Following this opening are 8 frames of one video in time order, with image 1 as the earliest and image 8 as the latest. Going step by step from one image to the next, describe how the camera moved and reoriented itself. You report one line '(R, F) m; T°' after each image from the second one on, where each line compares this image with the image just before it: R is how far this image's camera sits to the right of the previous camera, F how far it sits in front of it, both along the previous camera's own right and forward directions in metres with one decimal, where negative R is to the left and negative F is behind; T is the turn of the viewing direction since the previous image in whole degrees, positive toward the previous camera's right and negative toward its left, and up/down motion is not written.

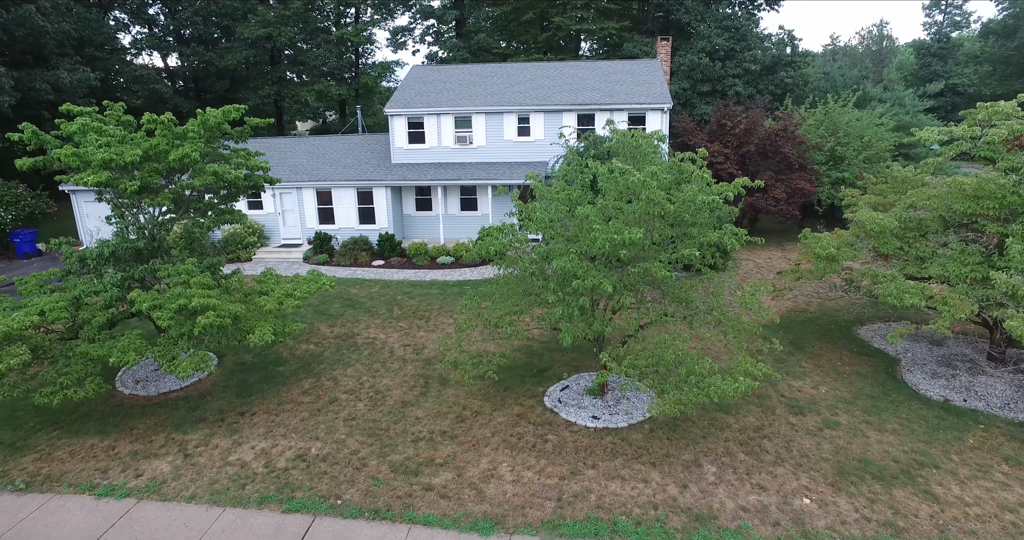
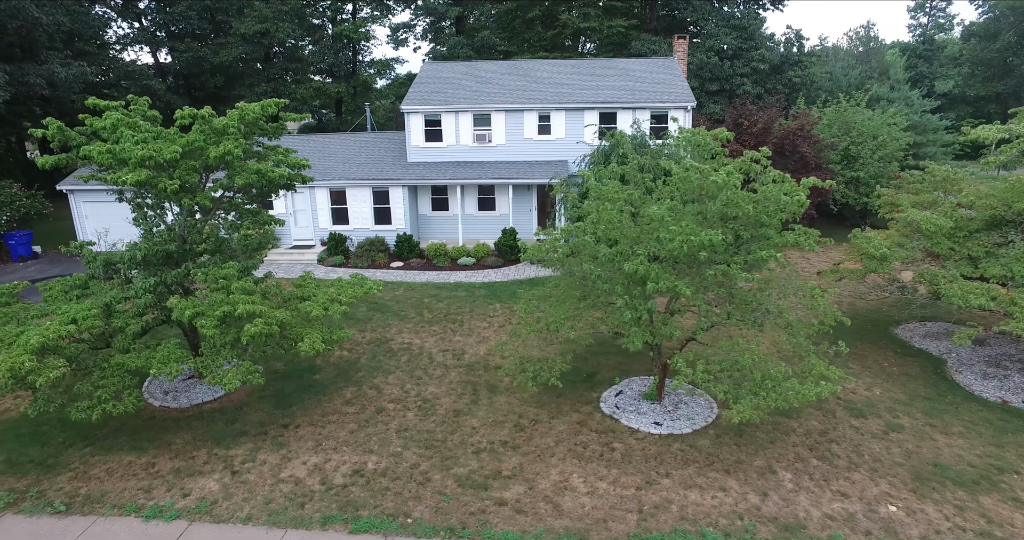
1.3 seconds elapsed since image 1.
(-1.3, +0.4) m; +2°
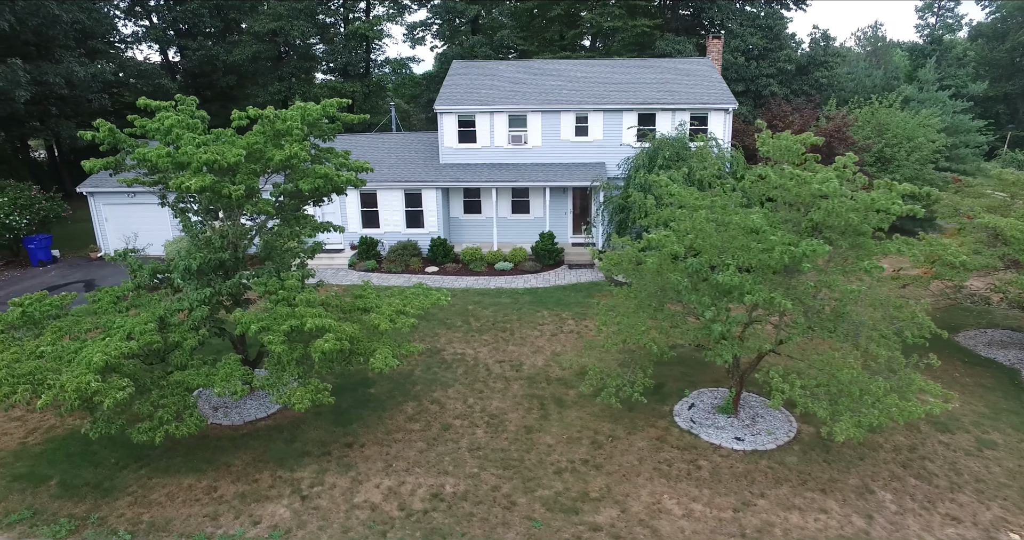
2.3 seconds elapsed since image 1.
(-1.2, +0.4) m; +1°
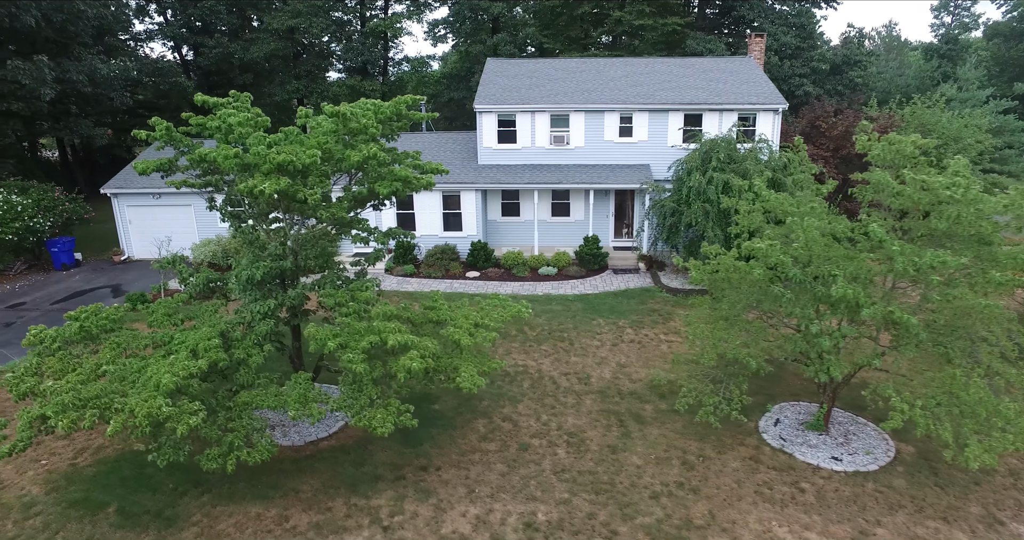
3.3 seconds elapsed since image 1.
(-1.2, +0.6) m; 0°
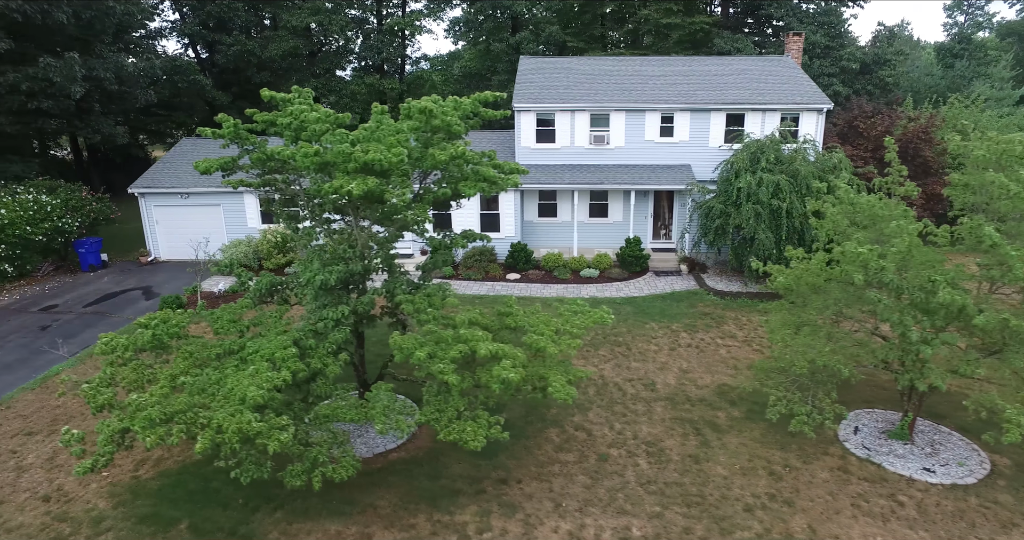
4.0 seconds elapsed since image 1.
(-1.1, +0.3) m; 0°
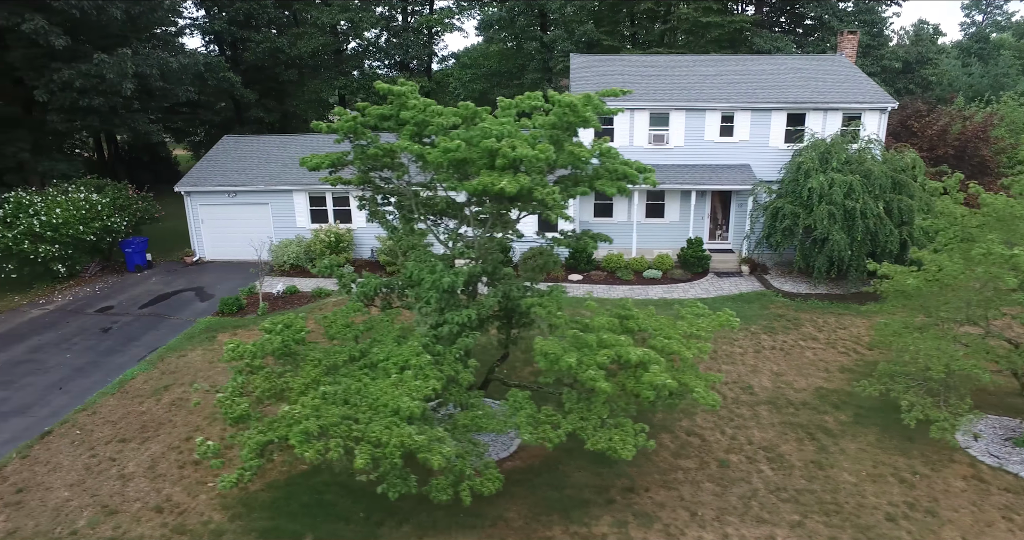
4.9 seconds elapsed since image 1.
(-1.7, +0.2) m; 0°
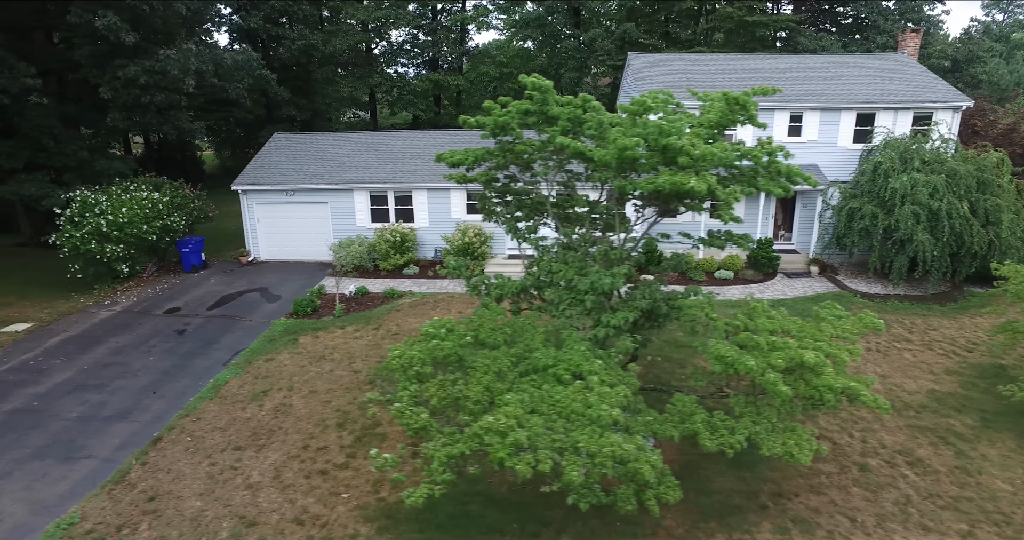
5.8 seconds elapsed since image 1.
(-1.9, +0.2) m; +1°
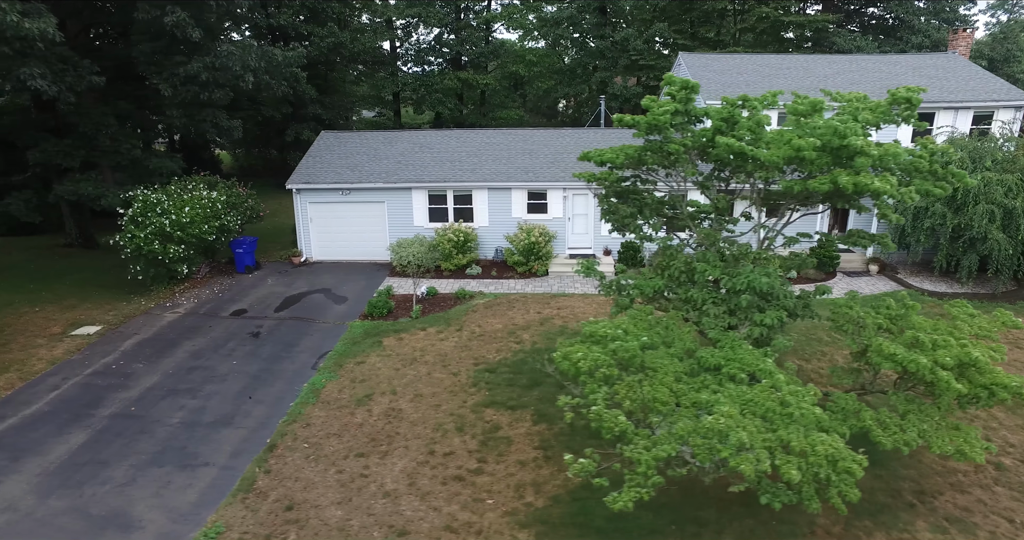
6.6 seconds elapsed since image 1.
(-2.0, +0.2) m; +1°
